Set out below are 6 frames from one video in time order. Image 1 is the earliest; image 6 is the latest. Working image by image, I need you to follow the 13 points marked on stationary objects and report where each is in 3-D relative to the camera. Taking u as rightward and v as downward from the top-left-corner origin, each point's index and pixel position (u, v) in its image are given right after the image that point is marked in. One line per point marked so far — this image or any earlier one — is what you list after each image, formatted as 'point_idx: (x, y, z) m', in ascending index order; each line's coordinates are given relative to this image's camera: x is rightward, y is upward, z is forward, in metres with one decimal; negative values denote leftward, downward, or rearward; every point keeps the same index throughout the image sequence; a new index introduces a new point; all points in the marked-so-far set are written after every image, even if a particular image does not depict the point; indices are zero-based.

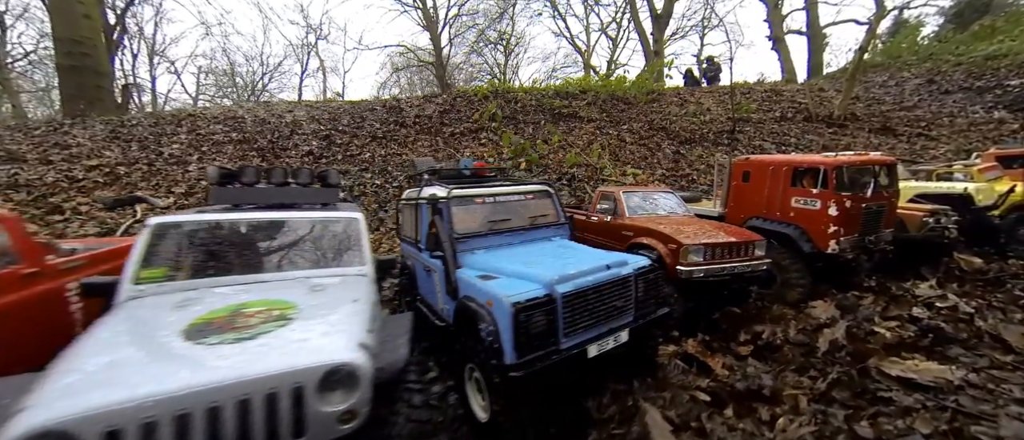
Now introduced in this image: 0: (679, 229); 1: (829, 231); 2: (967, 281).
0: (+2.1, -0.1, +4.5) m
1: (+4.4, -0.2, +4.7) m
2: (+6.9, -1.0, +5.2) m
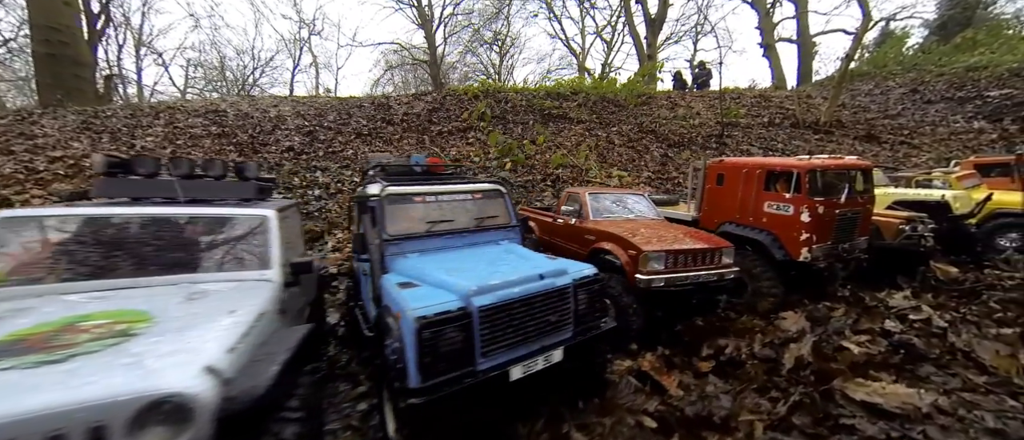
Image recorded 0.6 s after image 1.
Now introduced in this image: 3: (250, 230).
0: (+1.5, -0.2, +4.2) m
1: (+3.8, -0.2, +4.5) m
2: (+6.3, -1.1, +5.0) m
3: (-2.1, -0.1, +2.7) m
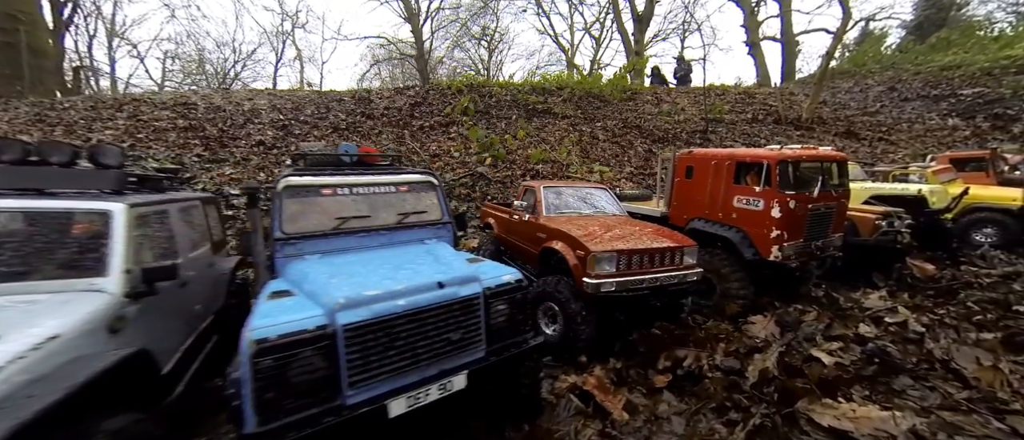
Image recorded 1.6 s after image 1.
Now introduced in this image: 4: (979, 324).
0: (+0.9, -0.1, +3.8) m
1: (+3.1, -0.2, +4.1) m
2: (+5.7, -1.0, +4.8) m
3: (-2.7, -0.1, +2.2) m
4: (+4.9, -1.1, +3.6) m
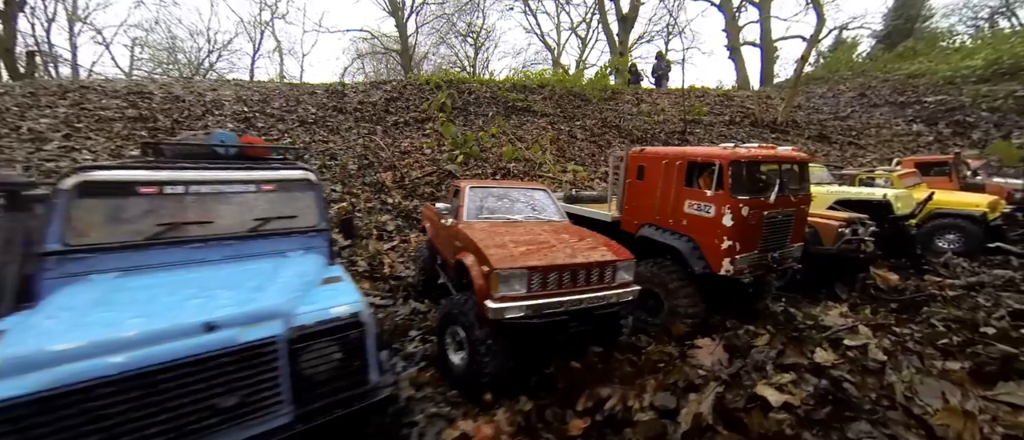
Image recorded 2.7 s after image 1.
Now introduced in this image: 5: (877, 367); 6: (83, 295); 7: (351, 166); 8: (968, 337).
0: (0.0, -0.2, +3.2) m
1: (+2.2, -0.3, +3.6) m
2: (+4.7, -1.1, +4.4) m
3: (-3.5, -0.1, +1.5) m
4: (+4.0, -1.2, +3.2) m
5: (+3.2, -1.3, +3.0) m
6: (-2.2, -0.4, +1.8) m
7: (-5.8, +2.1, +13.0) m
8: (+4.4, -1.1, +3.3) m
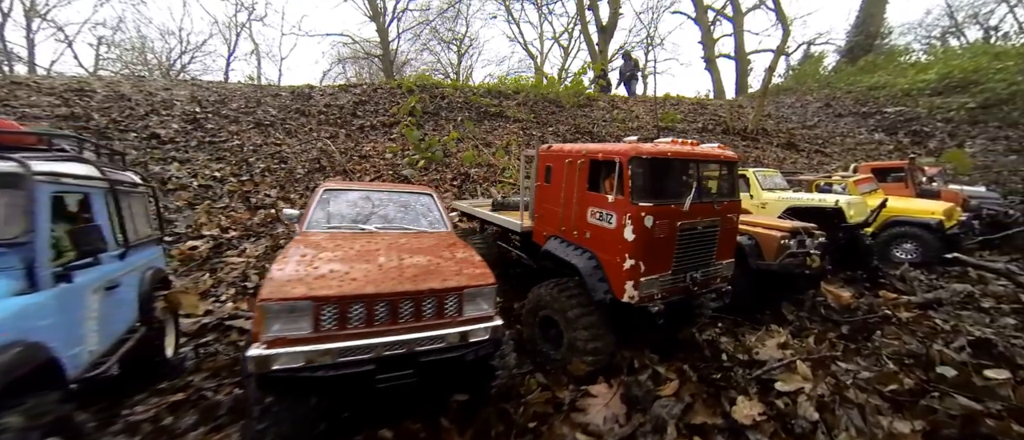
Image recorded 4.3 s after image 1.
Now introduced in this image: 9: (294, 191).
0: (-1.3, -0.3, +2.4) m
1: (+1.0, -0.4, +2.9) m
2: (+3.4, -1.3, +3.7) m
3: (-4.7, -0.2, +0.5) m
4: (+2.8, -1.3, +2.5) m
5: (+1.9, -1.4, +2.2) m
6: (-3.4, -0.5, +0.8) m
7: (-7.4, +1.8, +11.9) m
8: (+3.2, -1.2, +2.6) m
9: (-7.1, +0.9, +10.9) m
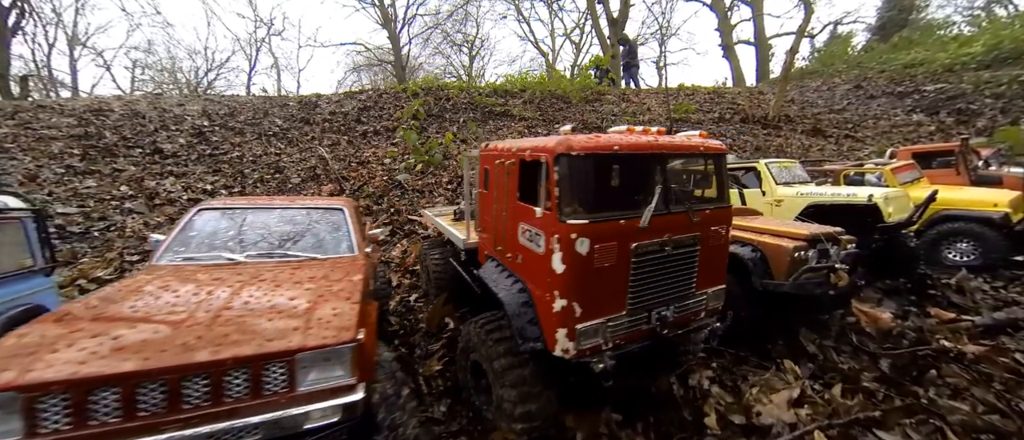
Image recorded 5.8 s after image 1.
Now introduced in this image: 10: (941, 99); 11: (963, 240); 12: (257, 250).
0: (-2.0, -0.5, +1.7) m
1: (+0.3, -0.5, +2.0) m
2: (+2.8, -1.3, +2.8) m
3: (-5.5, -0.5, -0.1) m
4: (+2.1, -1.4, +1.6) m
5: (+1.3, -1.5, +1.4) m
6: (-4.1, -0.8, +0.2) m
7: (-7.7, +1.4, +11.5) m
8: (+2.5, -1.3, +1.7) m
9: (-7.3, +0.5, +10.5) m
10: (+16.9, +5.0, +13.5) m
11: (+6.8, -0.3, +5.1) m
12: (-1.8, -0.2, +2.7) m
